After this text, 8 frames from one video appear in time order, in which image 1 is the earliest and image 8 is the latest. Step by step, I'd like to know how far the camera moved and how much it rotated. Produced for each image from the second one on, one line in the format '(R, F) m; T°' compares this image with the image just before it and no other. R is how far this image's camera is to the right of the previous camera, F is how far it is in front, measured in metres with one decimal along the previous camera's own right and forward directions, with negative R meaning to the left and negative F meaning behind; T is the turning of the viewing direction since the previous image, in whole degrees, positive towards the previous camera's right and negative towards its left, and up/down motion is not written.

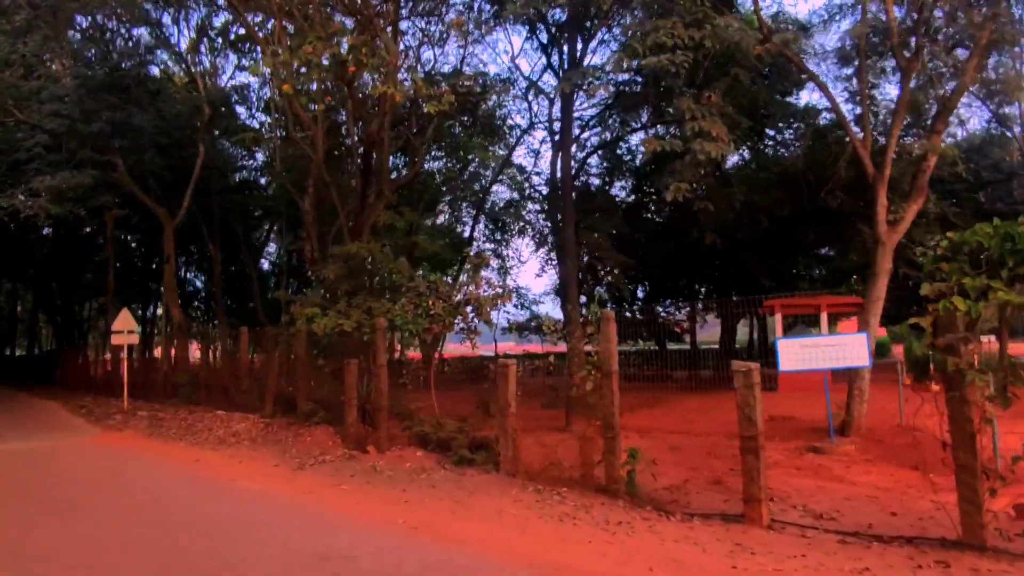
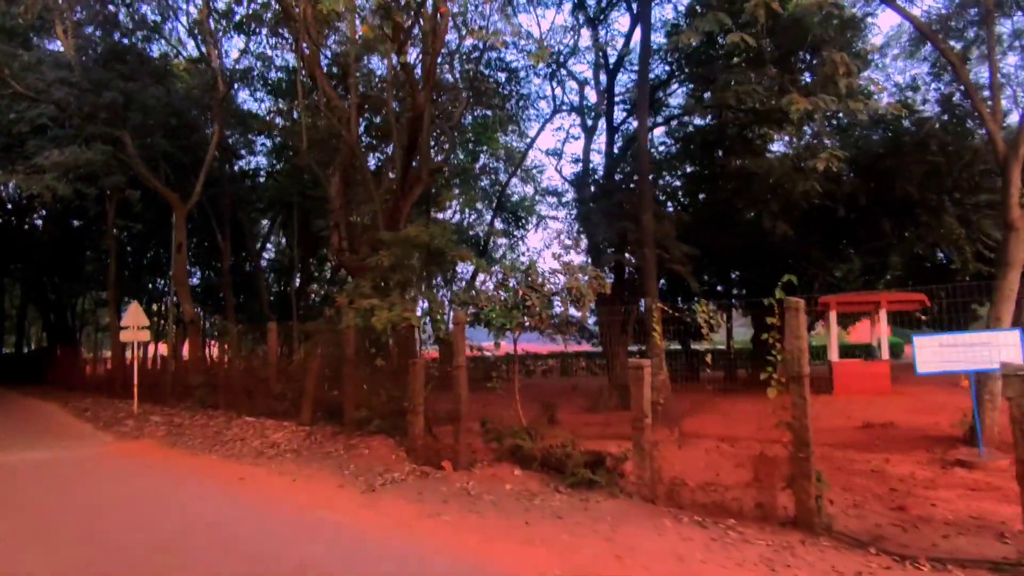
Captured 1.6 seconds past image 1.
(-1.5, +1.7) m; +1°
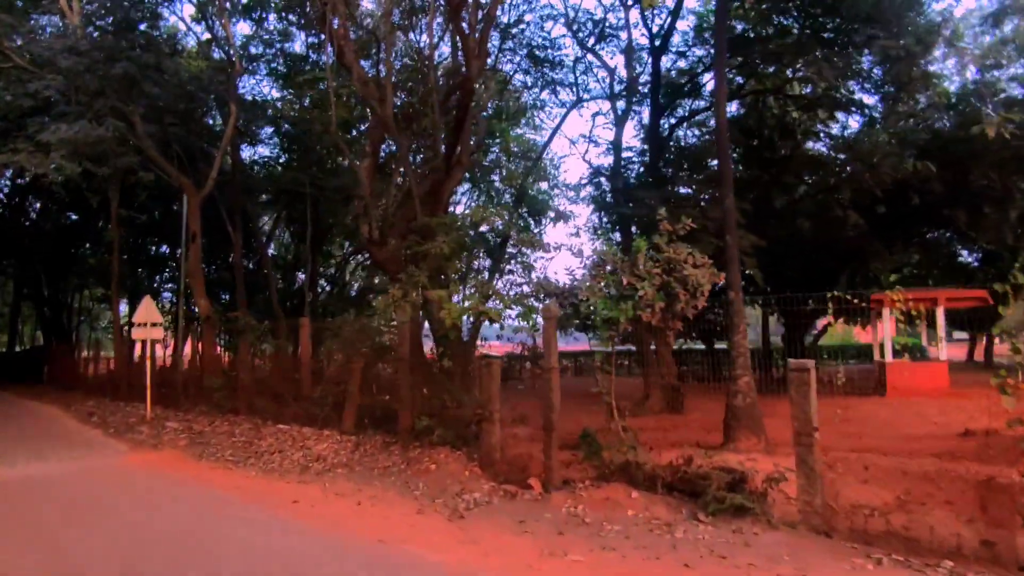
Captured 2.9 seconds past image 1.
(-1.2, +1.4) m; +1°
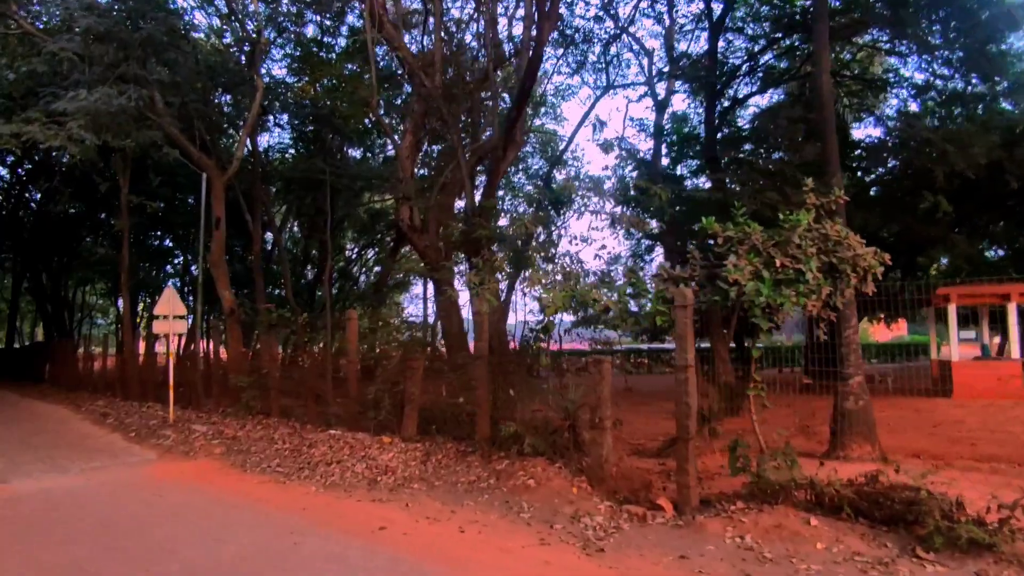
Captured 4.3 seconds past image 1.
(-1.2, +1.3) m; 0°
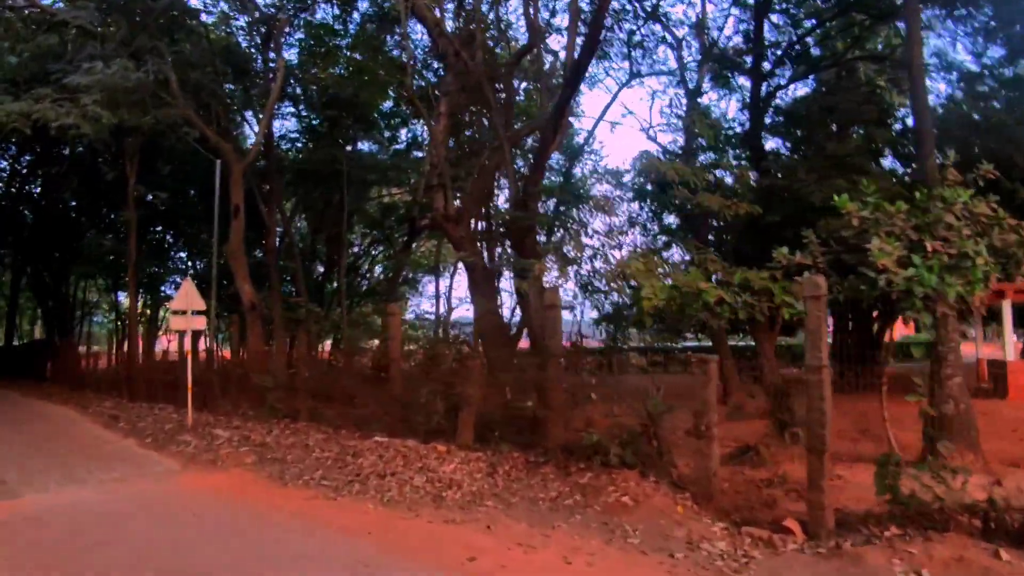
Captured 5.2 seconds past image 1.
(-0.9, +1.0) m; 0°
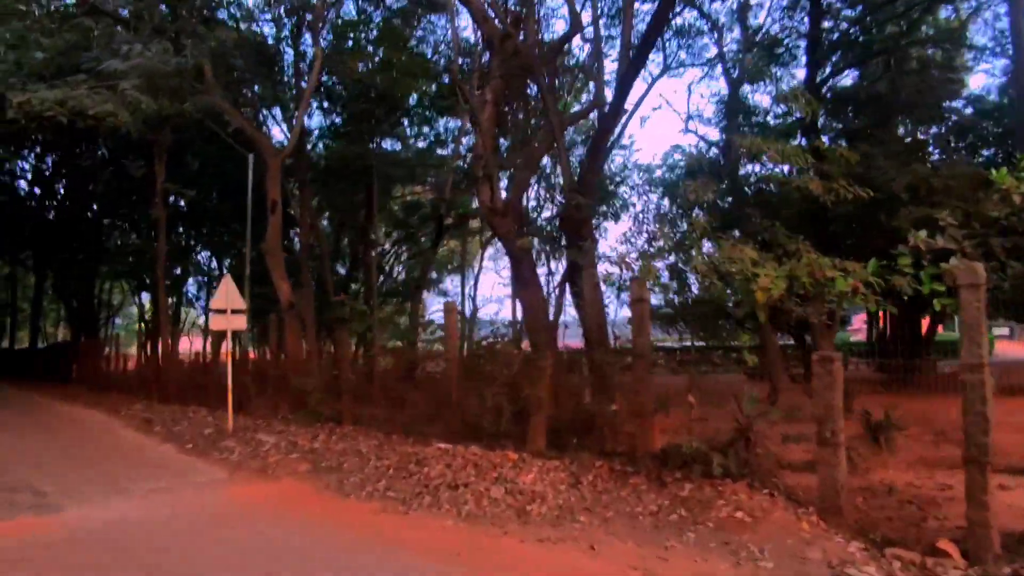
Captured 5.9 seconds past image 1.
(-0.7, +0.7) m; -1°
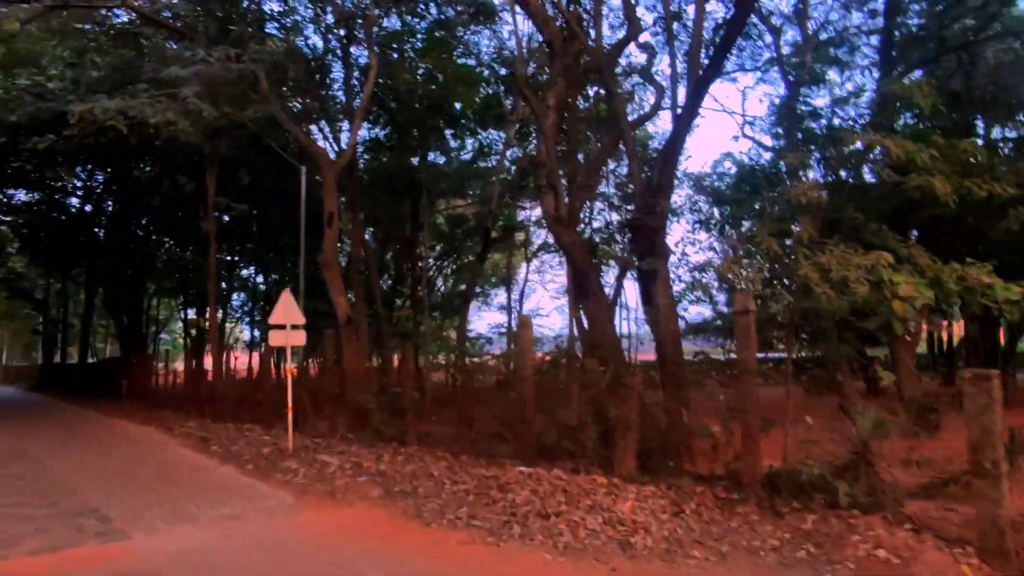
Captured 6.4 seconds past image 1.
(-0.5, +0.5) m; -3°
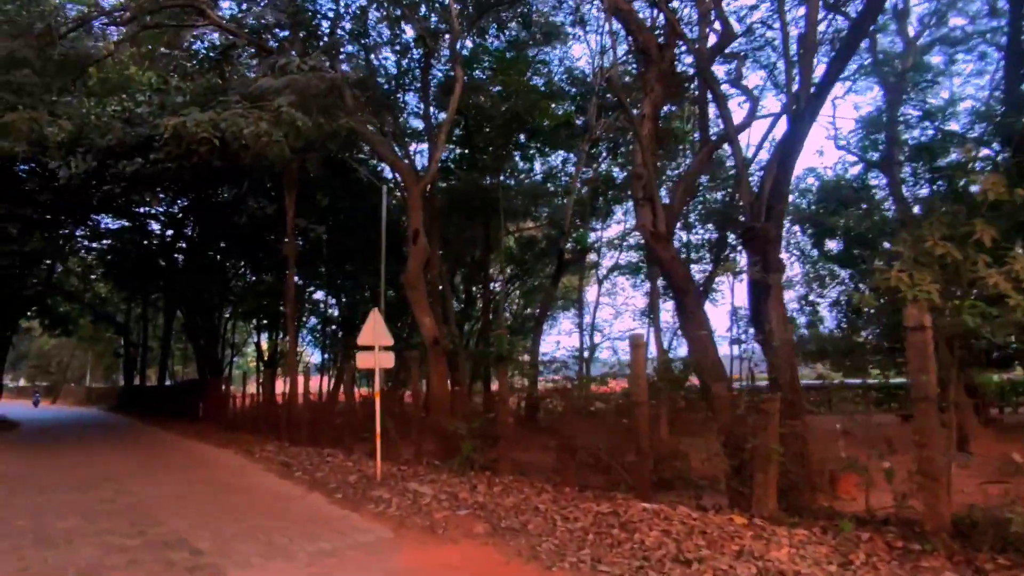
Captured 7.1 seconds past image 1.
(-0.6, +0.7) m; -5°
